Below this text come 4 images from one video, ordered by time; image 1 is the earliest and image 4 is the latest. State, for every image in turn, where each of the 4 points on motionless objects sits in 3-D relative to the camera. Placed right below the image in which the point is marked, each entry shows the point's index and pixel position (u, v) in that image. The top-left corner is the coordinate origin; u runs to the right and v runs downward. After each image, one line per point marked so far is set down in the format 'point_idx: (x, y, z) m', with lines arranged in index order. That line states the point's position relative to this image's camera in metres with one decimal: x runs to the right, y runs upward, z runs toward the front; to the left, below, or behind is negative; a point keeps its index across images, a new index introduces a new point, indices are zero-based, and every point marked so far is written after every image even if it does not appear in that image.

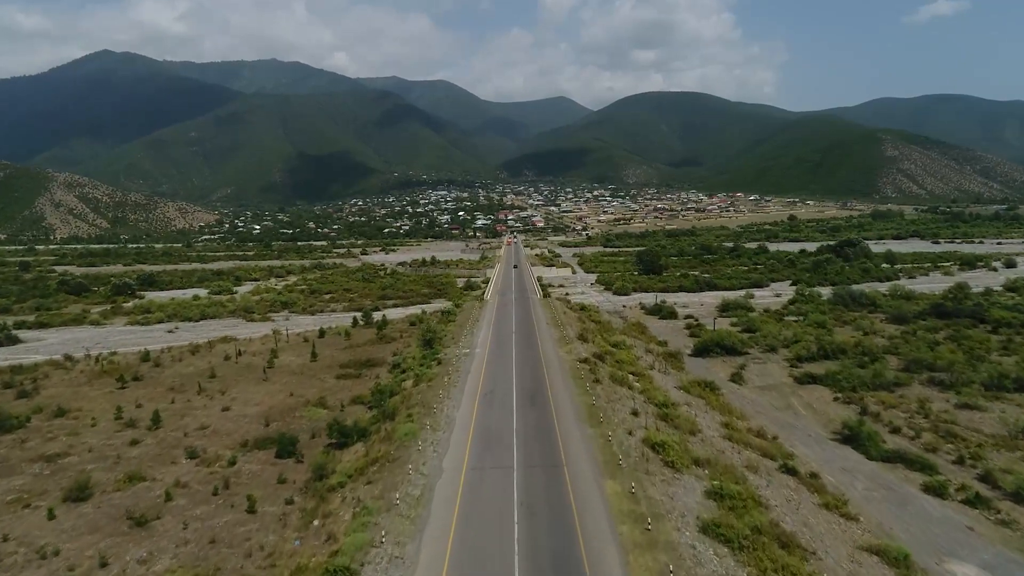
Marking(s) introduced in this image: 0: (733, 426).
0: (+5.9, -3.7, +19.5) m
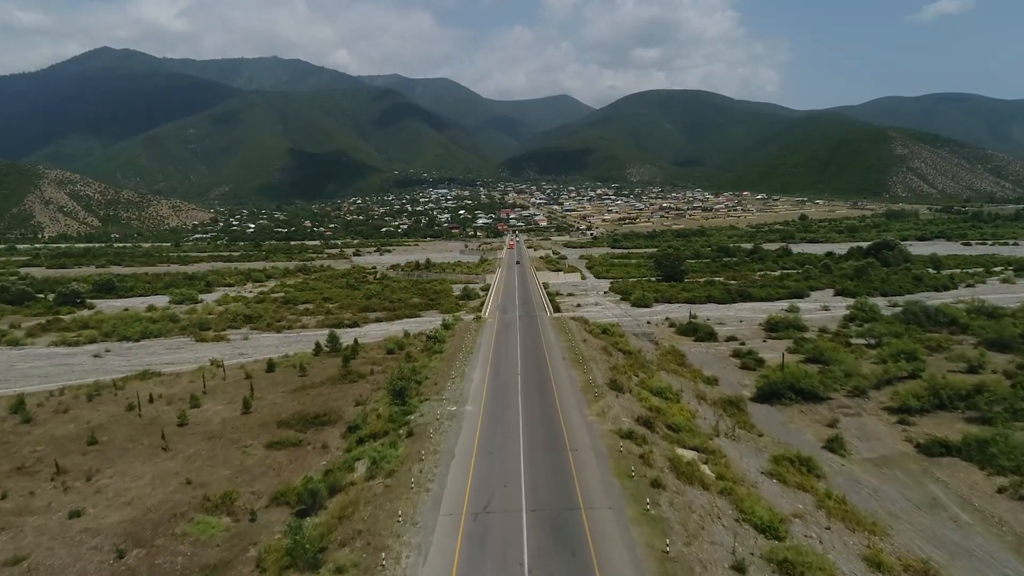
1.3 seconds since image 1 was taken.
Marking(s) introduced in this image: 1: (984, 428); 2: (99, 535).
0: (+6.0, -4.4, +11.7) m
1: (+12.6, -3.7, +19.7) m
2: (-7.4, -4.4, +13.2) m
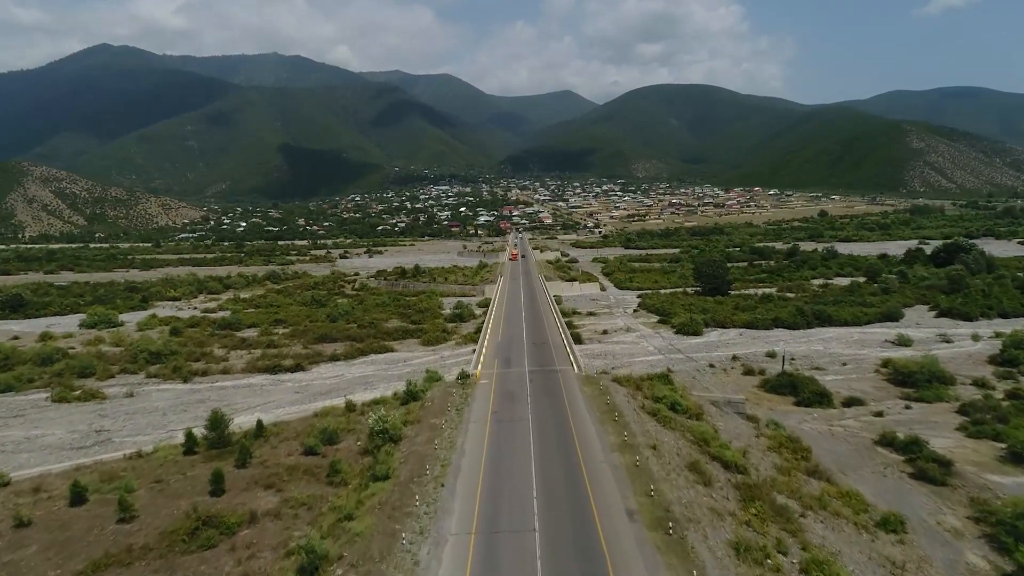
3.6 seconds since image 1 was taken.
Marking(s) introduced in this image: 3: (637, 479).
0: (+6.1, -5.7, -0.5) m
1: (+12.8, -4.9, +7.4) m
2: (-7.3, -5.7, +1.0) m
3: (+2.2, -3.3, +12.8) m
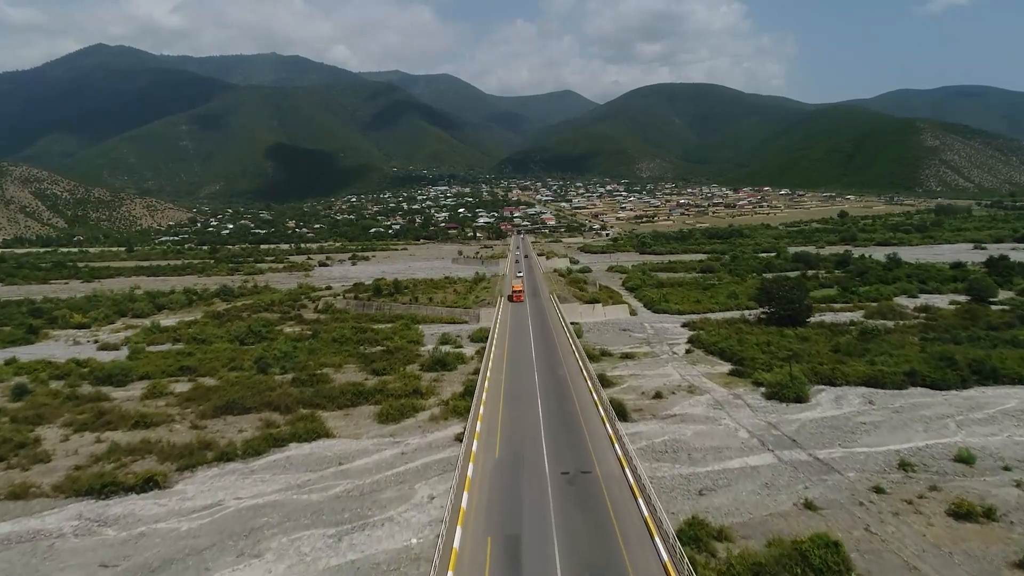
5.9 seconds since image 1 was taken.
0: (+6.3, -7.0, -13.4) m
1: (+13.0, -6.2, -5.5) m
2: (-7.2, -7.1, -11.8) m
3: (+2.4, -4.7, -0.1) m
